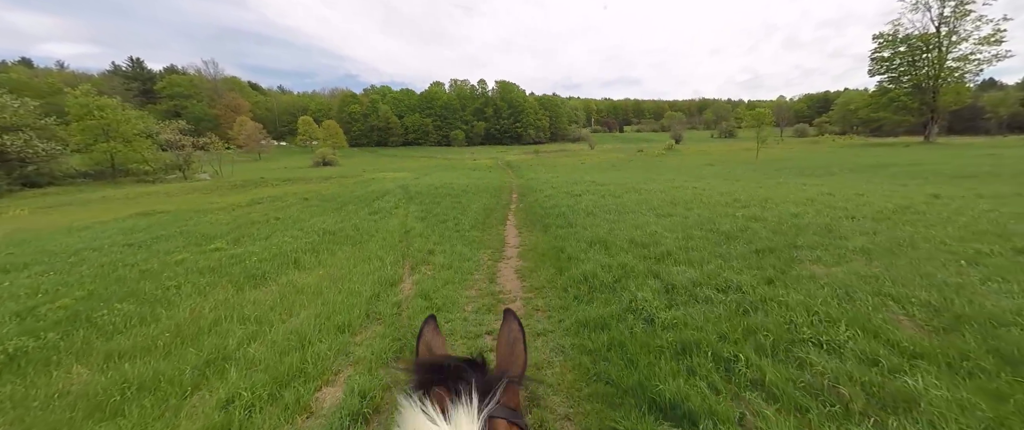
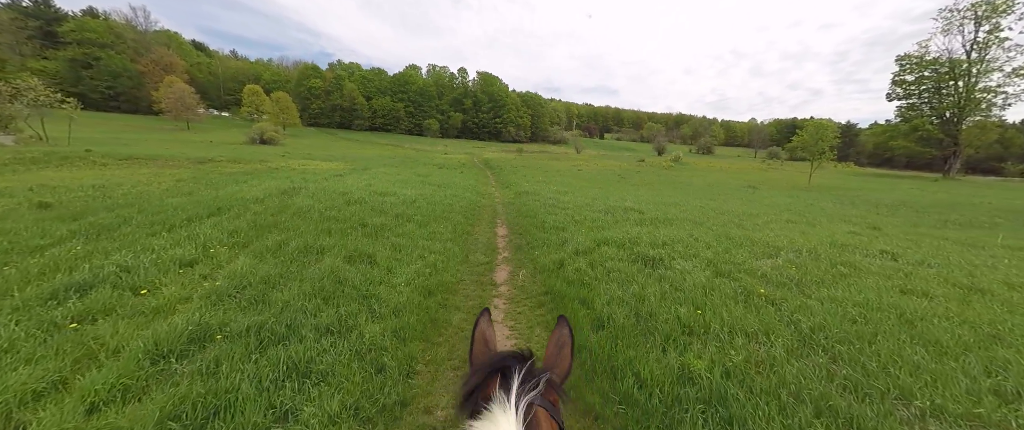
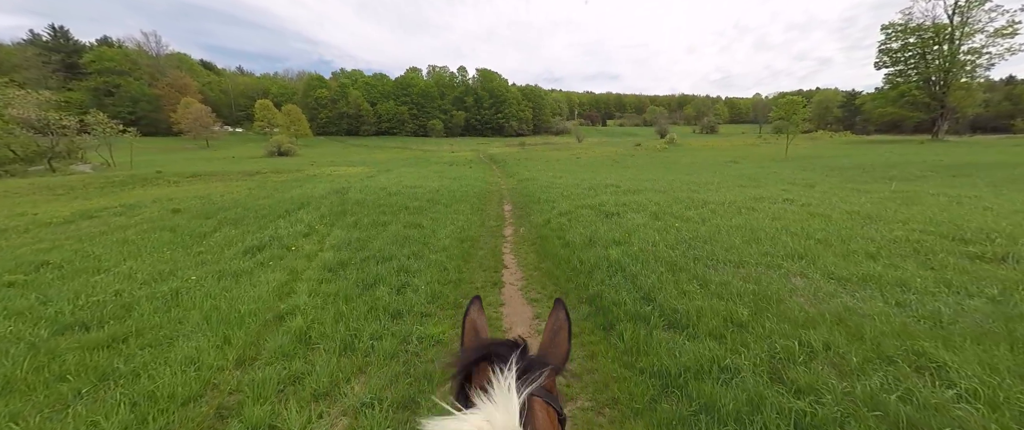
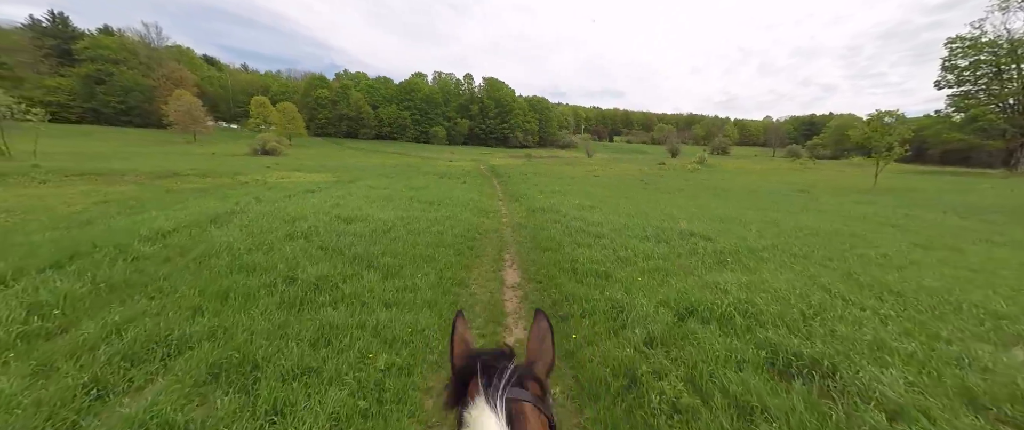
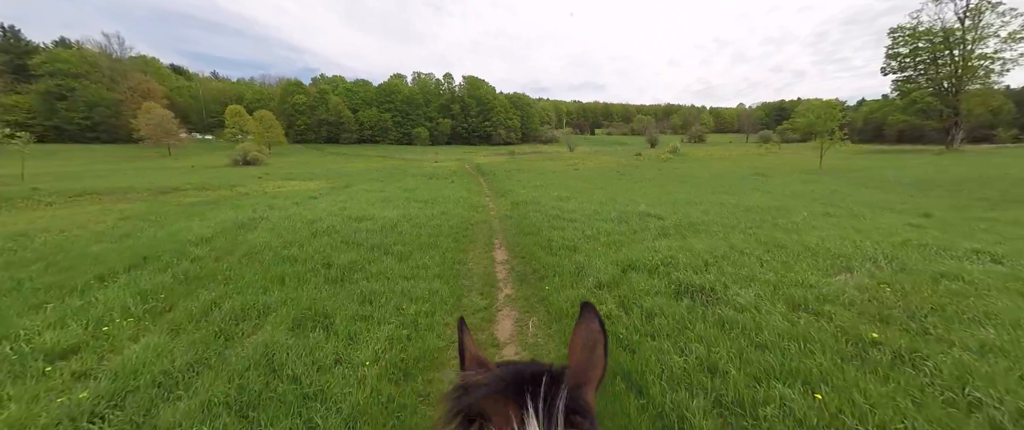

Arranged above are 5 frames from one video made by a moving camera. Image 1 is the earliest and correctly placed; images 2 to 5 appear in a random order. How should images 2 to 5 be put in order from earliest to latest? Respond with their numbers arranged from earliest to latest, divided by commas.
3, 2, 5, 4
